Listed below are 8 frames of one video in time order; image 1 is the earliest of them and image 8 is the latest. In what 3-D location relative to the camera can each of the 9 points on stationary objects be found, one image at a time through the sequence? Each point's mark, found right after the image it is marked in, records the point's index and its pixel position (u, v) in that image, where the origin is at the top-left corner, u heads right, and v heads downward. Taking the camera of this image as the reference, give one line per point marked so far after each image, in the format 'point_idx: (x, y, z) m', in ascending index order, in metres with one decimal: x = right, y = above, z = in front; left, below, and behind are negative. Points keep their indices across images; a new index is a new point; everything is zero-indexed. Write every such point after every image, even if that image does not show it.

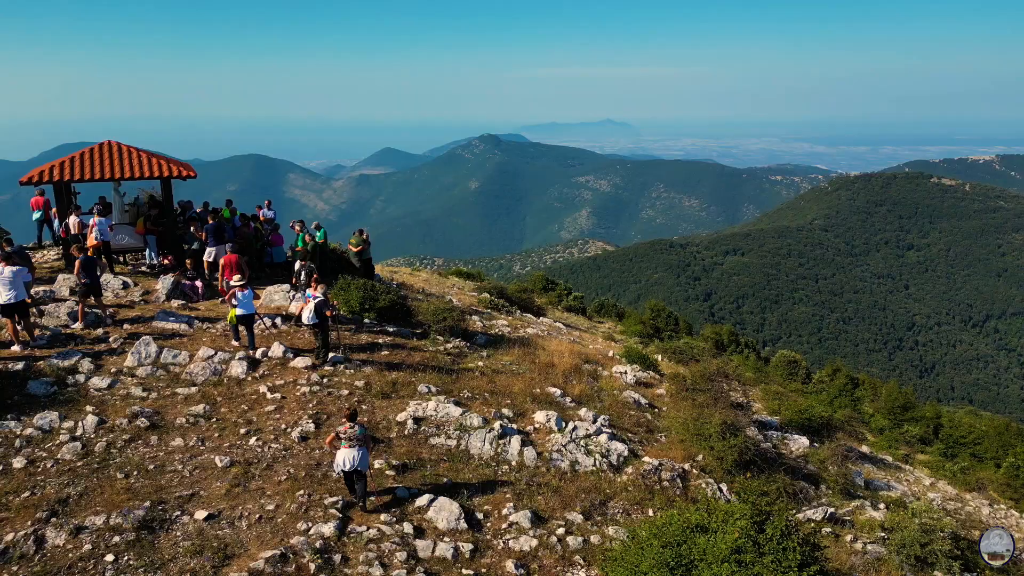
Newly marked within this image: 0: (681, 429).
0: (+3.3, -2.7, +14.6) m
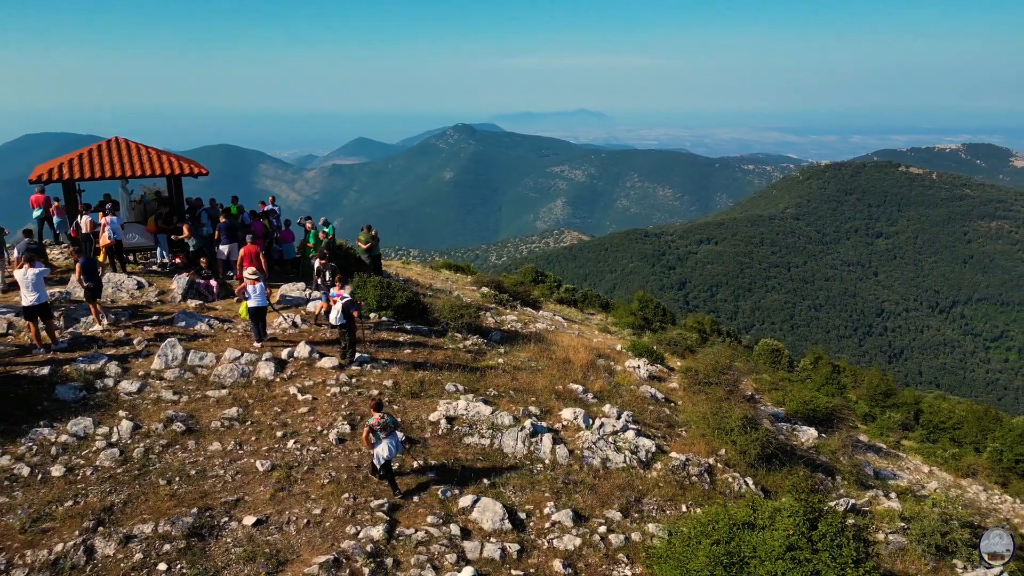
0: (+3.7, -2.6, +14.7) m
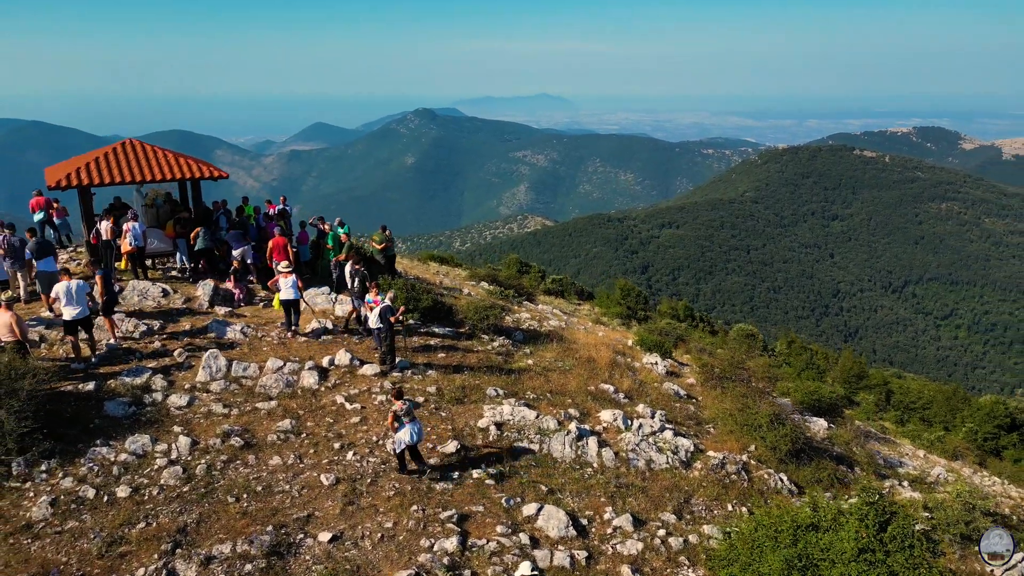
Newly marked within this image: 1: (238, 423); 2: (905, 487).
0: (+4.3, -2.6, +15.0) m
1: (-3.8, -1.9, +10.6) m
2: (+8.2, -4.1, +15.8) m
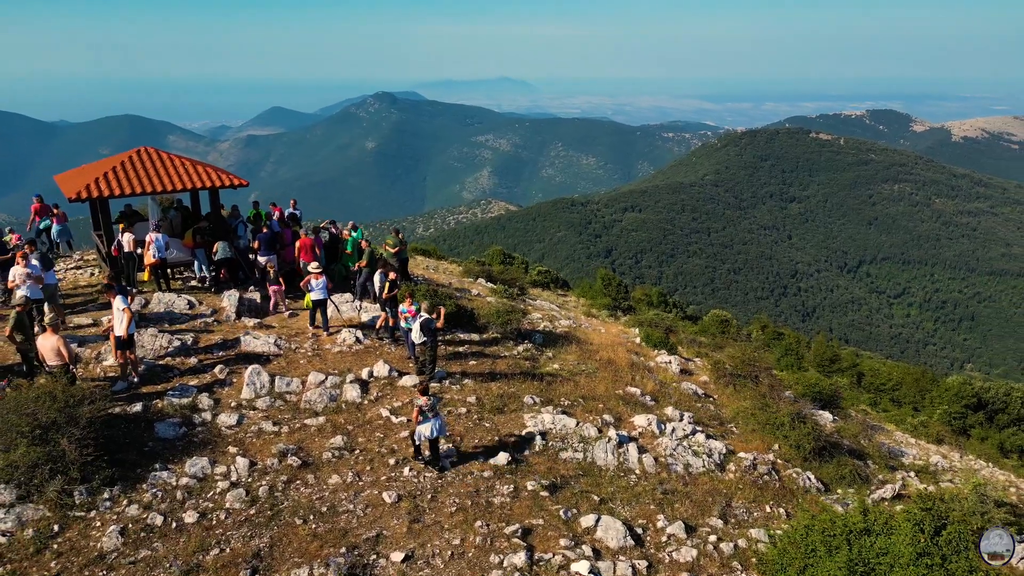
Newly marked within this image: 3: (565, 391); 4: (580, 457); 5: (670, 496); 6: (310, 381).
0: (+4.8, -2.7, +15.4) m
1: (-3.1, -2.1, +10.5) m
2: (+8.7, -4.1, +16.3) m
3: (+1.0, -1.9, +13.8) m
4: (+1.1, -2.6, +11.7) m
5: (+2.4, -3.1, +11.4) m
6: (-3.2, -1.5, +12.0) m
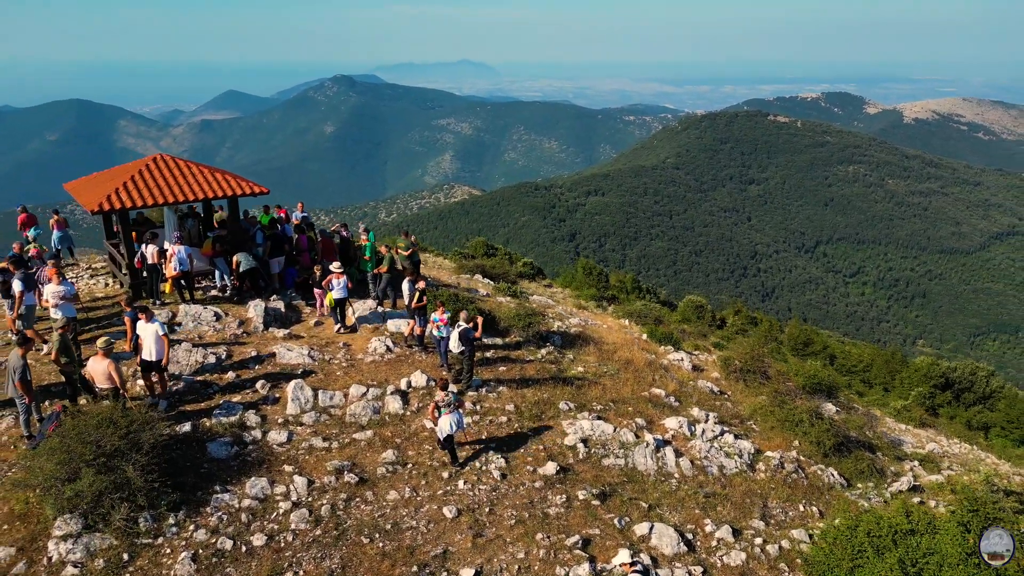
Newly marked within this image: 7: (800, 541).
0: (+5.3, -2.7, +15.7) m
1: (-2.3, -2.4, +10.5) m
2: (+9.1, -4.0, +16.9) m
3: (+1.5, -2.0, +14.0) m
4: (+1.7, -2.7, +11.9) m
5: (+3.1, -3.3, +11.6) m
6: (-2.5, -1.7, +11.9) m
7: (+4.2, -3.7, +11.1) m
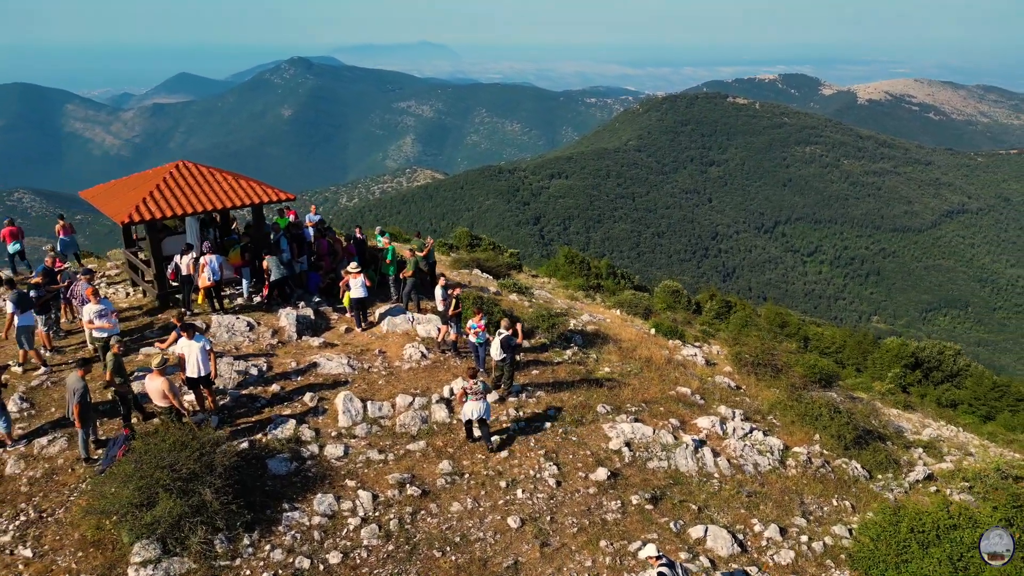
0: (+5.9, -2.6, +16.2) m
1: (-1.5, -2.5, +10.6) m
2: (+9.6, -3.9, +17.5) m
3: (+2.2, -2.0, +14.2) m
4: (+2.5, -2.8, +12.2) m
5: (+3.8, -3.3, +12.0) m
6: (-1.8, -1.8, +12.0) m
7: (+5.0, -3.8, +11.5) m
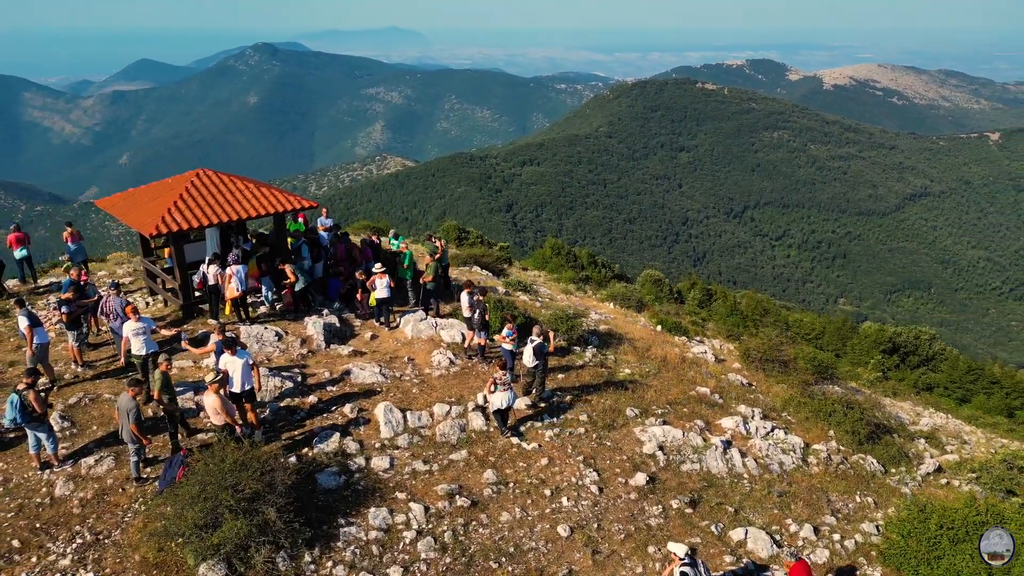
0: (+6.3, -2.6, +16.5) m
1: (-0.9, -2.7, +10.7) m
2: (+10.0, -3.8, +18.1) m
3: (+2.7, -2.1, +14.5) m
4: (+3.0, -2.9, +12.4) m
5: (+4.4, -3.4, +12.3) m
6: (-1.2, -2.0, +12.0) m
7: (+5.6, -3.9, +11.9) m
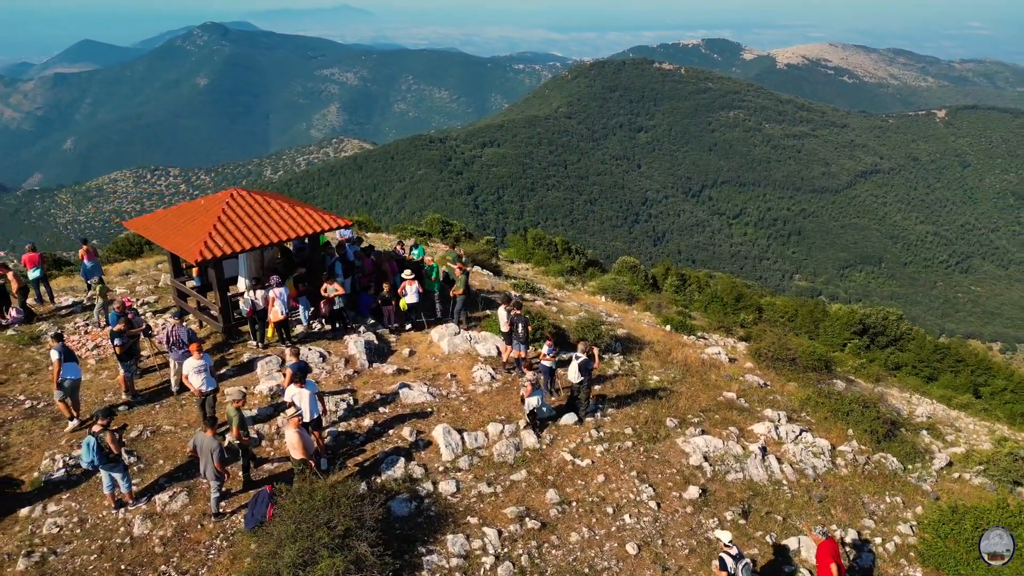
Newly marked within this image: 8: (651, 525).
0: (+6.9, -2.7, +17.1) m
1: (0.0, -3.1, +10.9) m
2: (+10.6, -3.8, +18.9) m
3: (+3.4, -2.3, +14.9) m
4: (+3.9, -3.2, +12.9) m
5: (+5.3, -3.7, +12.8) m
6: (-0.4, -2.3, +12.2) m
7: (+6.5, -4.1, +12.5) m
8: (+2.0, -3.4, +11.1) m
